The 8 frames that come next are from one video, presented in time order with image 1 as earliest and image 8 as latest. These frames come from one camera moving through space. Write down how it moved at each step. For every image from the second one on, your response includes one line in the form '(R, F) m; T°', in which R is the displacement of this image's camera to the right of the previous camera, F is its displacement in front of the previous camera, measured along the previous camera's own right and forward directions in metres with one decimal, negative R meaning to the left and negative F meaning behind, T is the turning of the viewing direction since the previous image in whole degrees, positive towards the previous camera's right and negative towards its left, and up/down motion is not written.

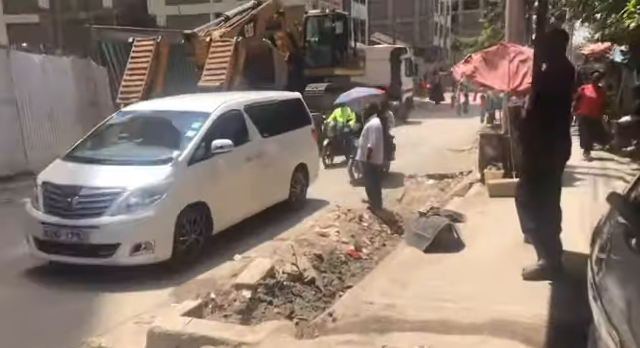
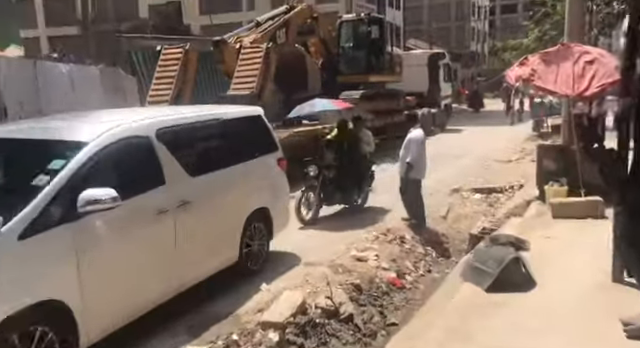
(0.0, +0.9) m; -3°
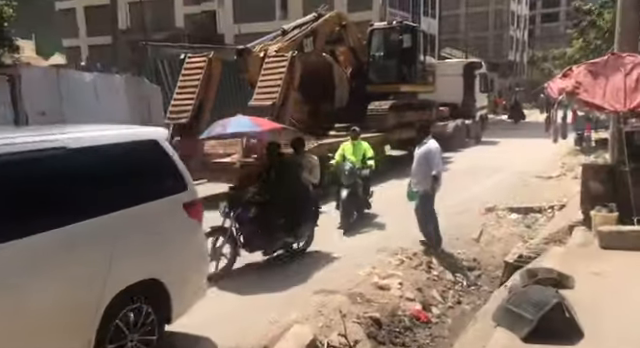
(+0.2, +0.7) m; -3°
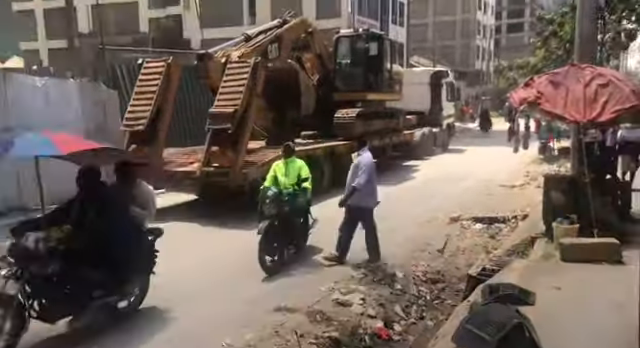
(+0.1, +0.2) m; +3°
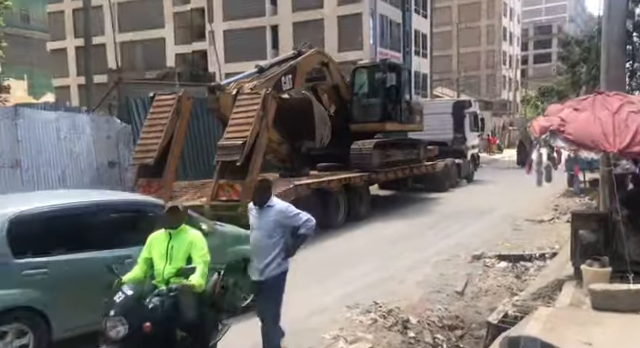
(+0.2, +0.5) m; -2°
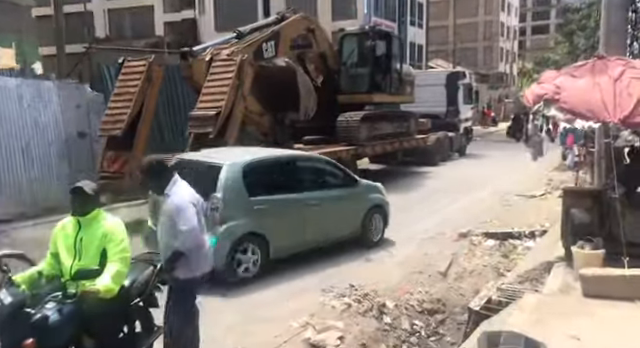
(+0.3, +0.6) m; 0°
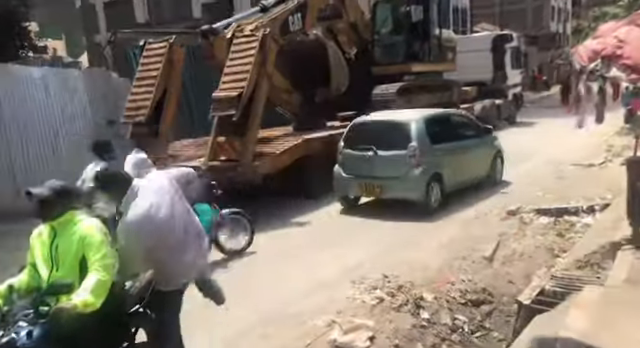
(+0.3, +0.7) m; -5°
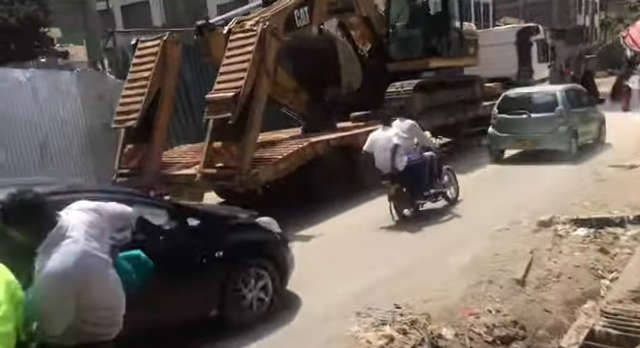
(+0.2, +1.0) m; -2°
